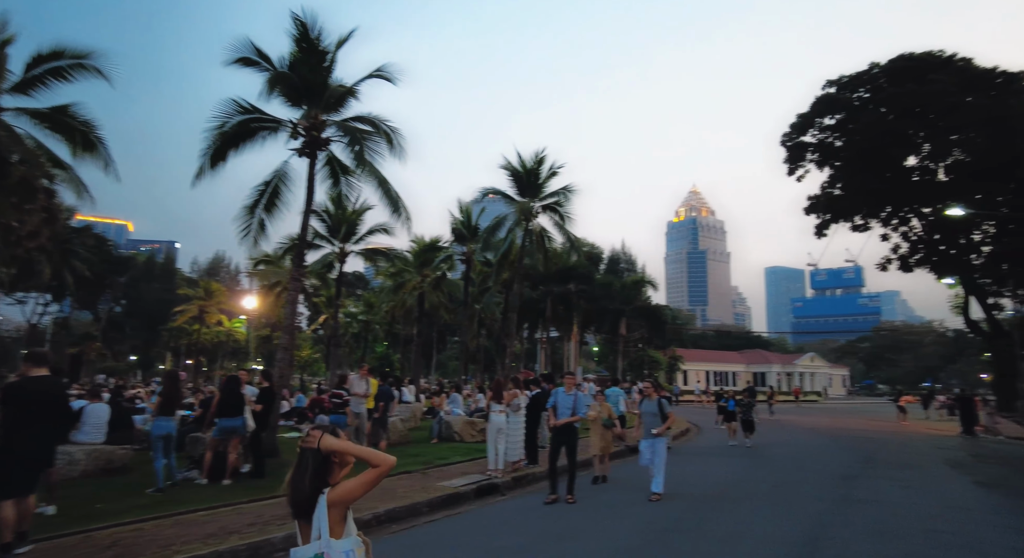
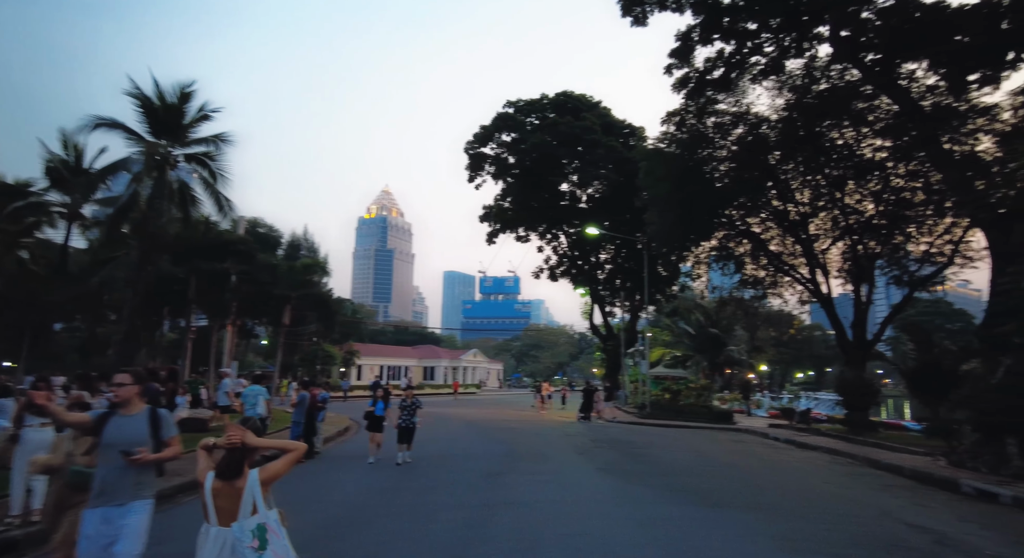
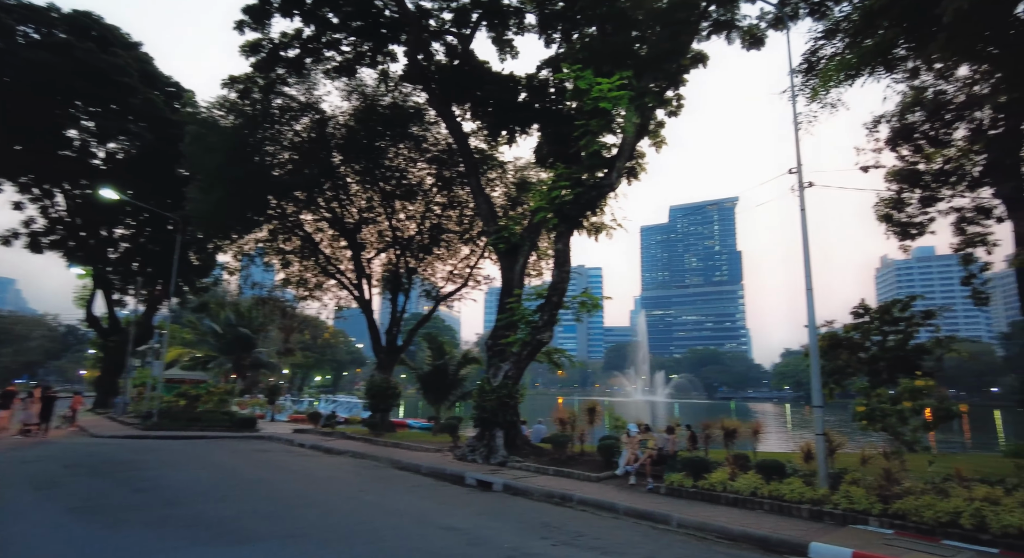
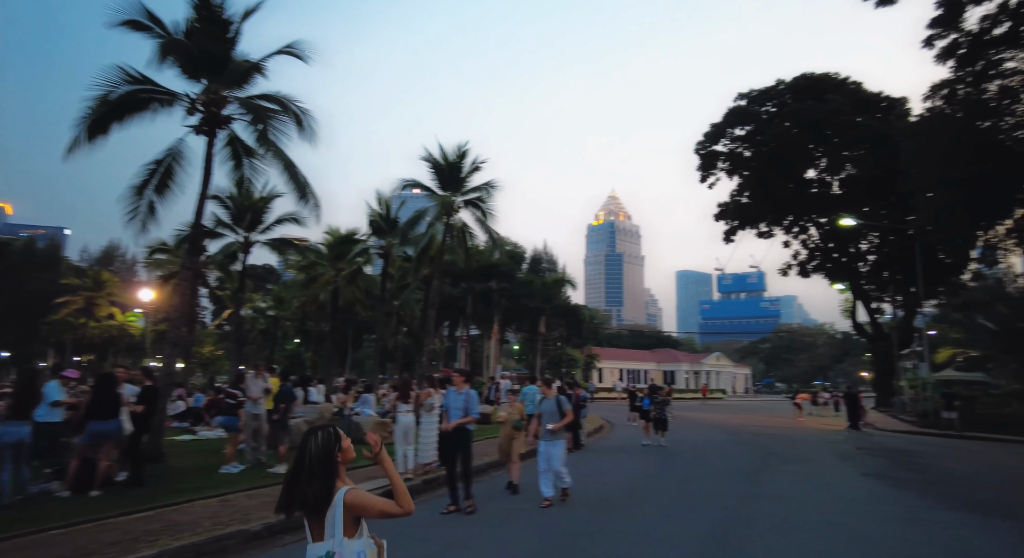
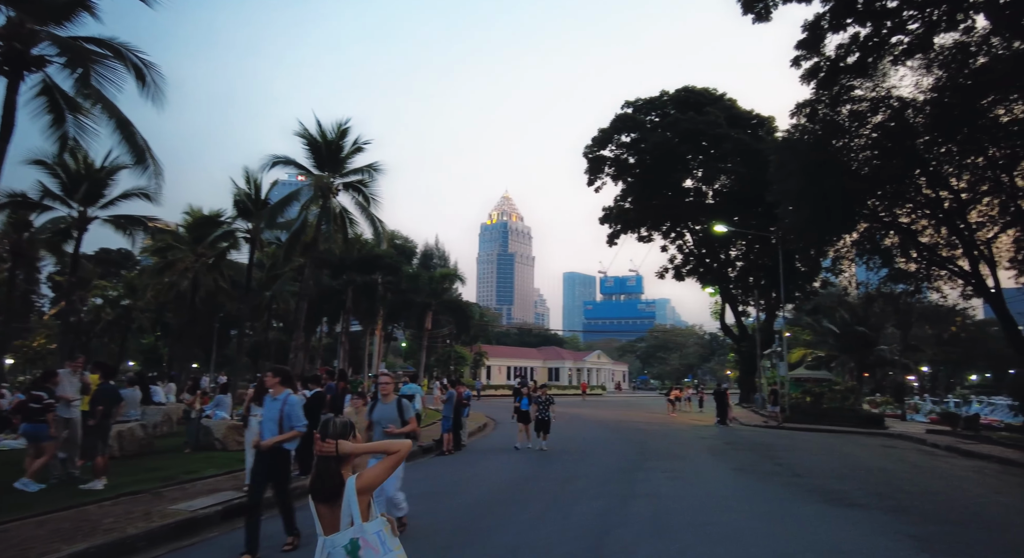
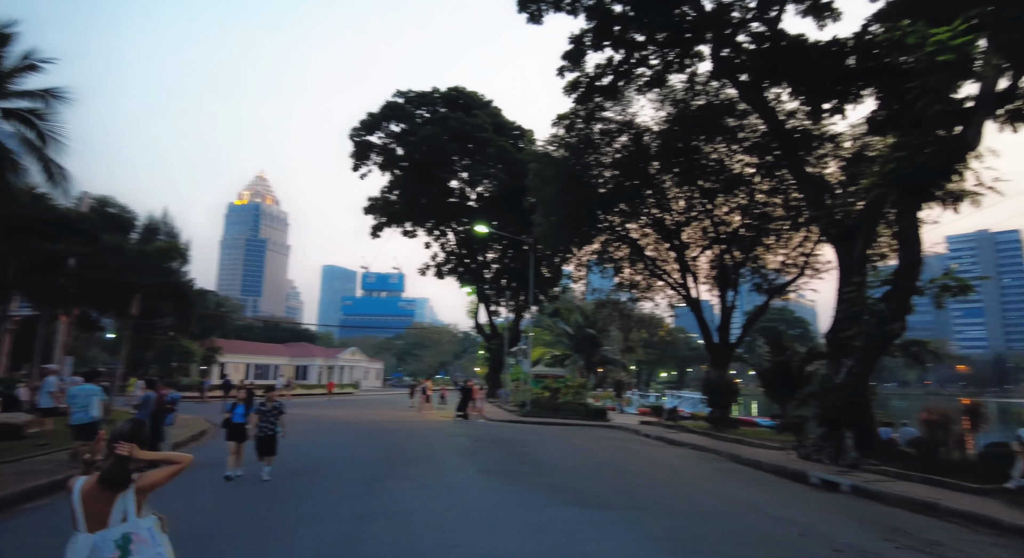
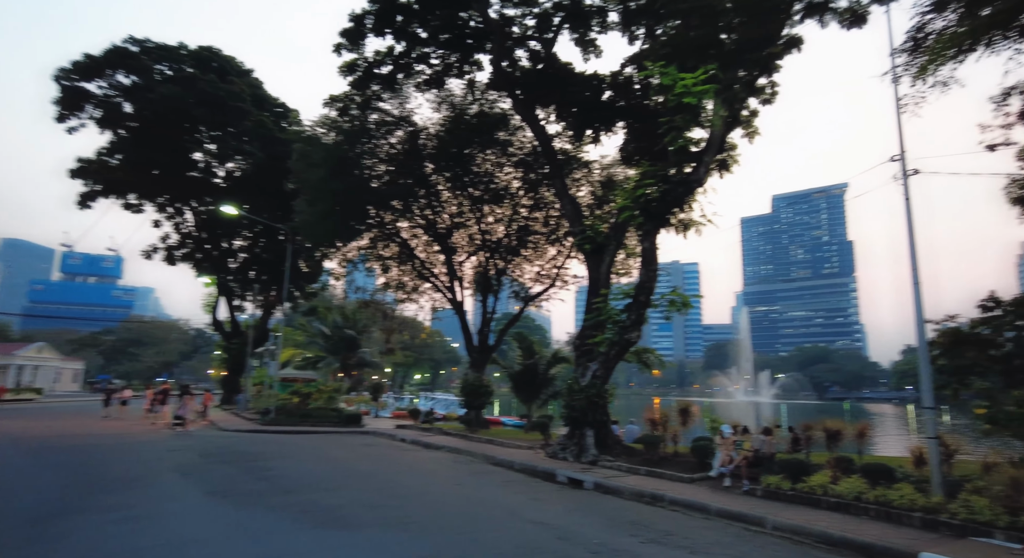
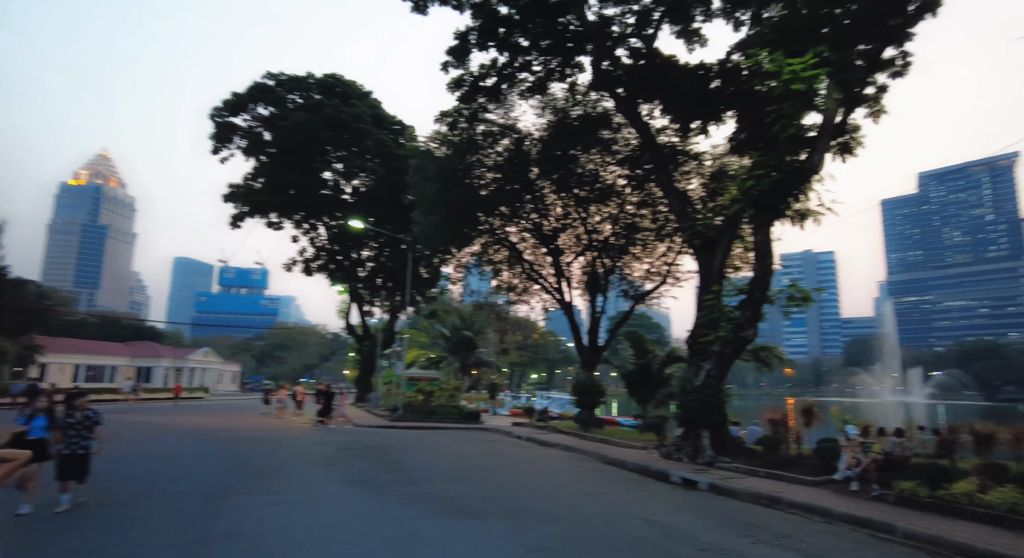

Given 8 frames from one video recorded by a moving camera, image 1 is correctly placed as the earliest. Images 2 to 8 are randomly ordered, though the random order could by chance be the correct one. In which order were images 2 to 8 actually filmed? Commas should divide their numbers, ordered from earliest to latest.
4, 5, 2, 6, 8, 7, 3
